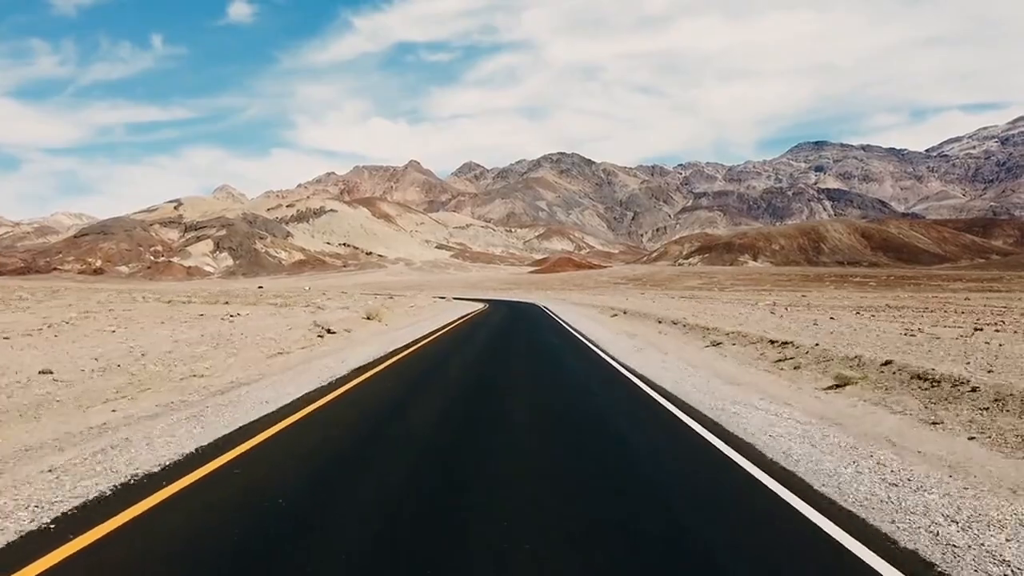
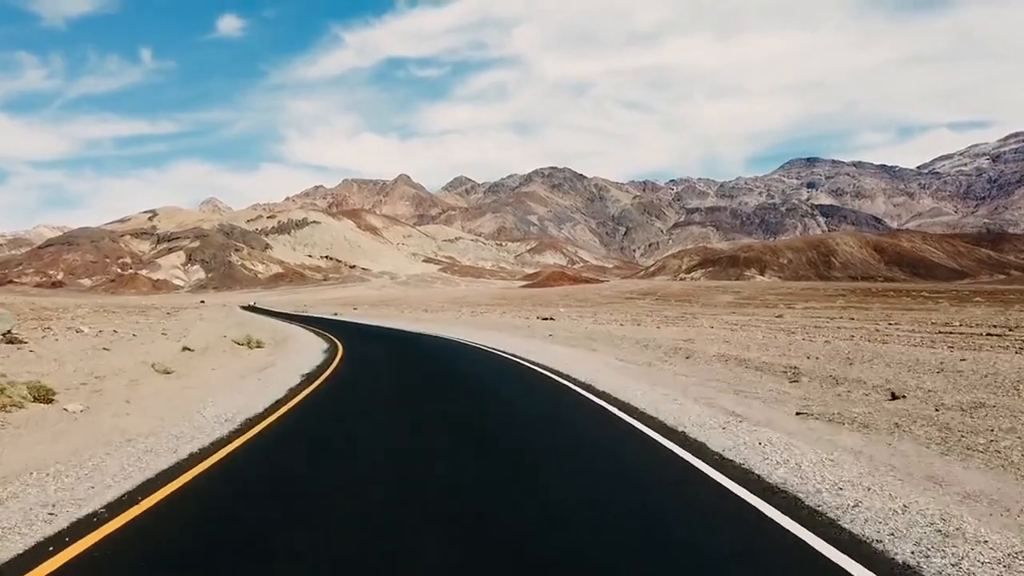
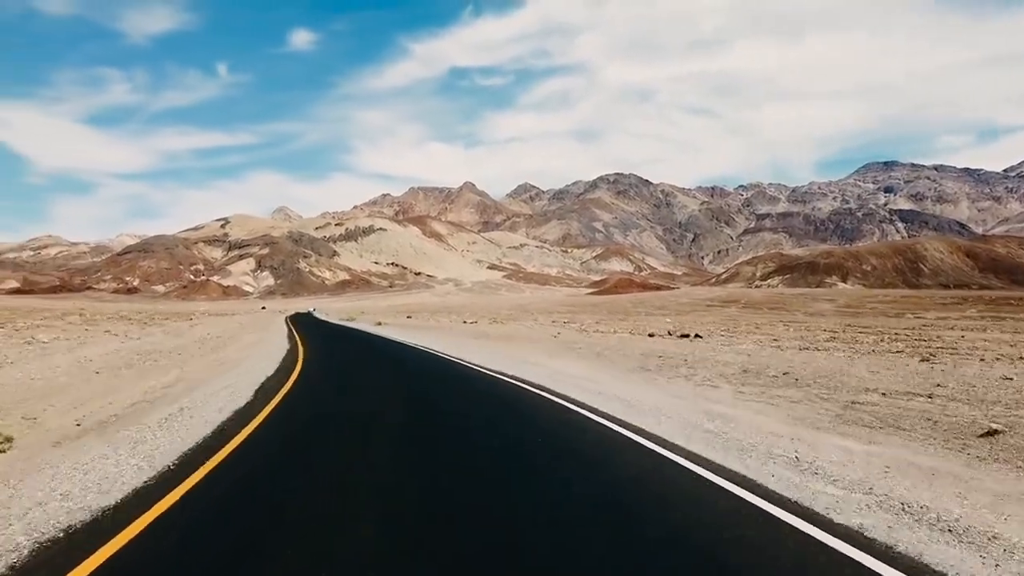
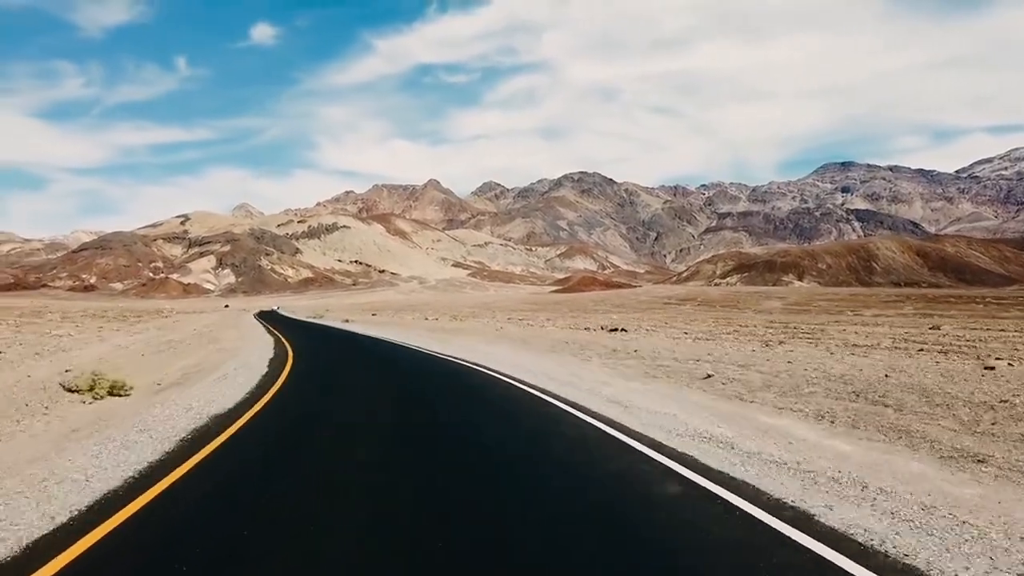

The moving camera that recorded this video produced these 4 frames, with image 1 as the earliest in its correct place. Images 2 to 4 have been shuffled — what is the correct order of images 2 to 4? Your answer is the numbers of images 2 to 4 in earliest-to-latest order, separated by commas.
2, 4, 3
